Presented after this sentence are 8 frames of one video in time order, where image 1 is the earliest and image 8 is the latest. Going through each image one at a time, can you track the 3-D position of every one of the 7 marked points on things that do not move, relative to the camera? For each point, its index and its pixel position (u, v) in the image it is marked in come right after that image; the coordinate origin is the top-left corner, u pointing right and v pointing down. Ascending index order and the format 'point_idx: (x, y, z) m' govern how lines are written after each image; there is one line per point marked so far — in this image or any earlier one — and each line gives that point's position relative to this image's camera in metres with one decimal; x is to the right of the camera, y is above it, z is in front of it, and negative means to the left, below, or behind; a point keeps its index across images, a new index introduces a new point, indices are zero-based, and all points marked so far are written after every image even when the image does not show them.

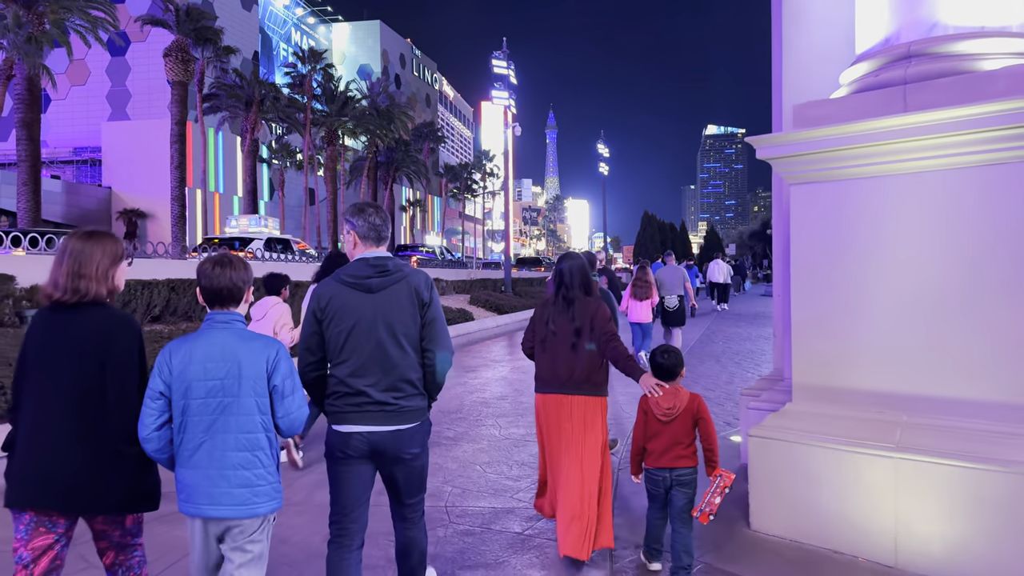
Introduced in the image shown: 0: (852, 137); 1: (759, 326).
0: (+1.8, +0.8, +4.1) m
1: (+6.0, -0.9, +18.7) m
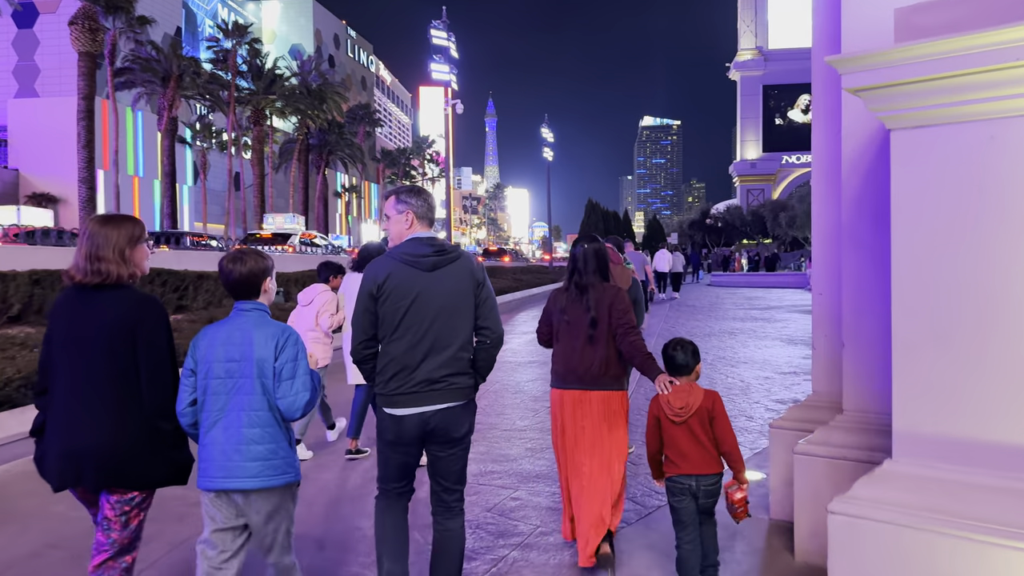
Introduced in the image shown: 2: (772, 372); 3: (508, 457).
0: (+1.7, +0.8, +2.6) m
1: (+4.7, -0.7, +17.6) m
2: (+3.2, -1.0, +9.6) m
3: (0.0, -1.3, +6.0) m
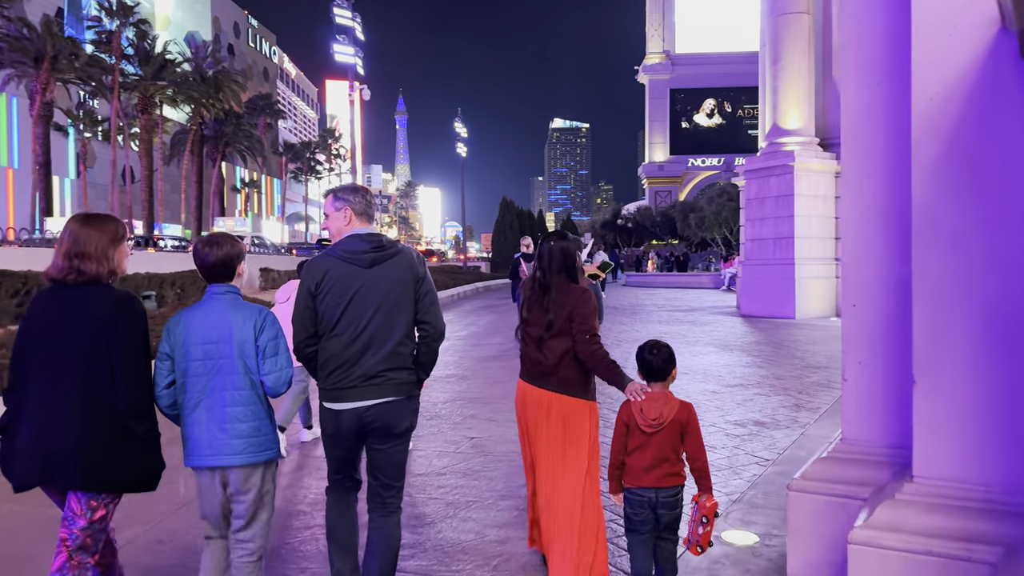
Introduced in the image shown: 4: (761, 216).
0: (+1.5, +0.8, +1.5) m
1: (+2.8, -0.7, +16.7) m
2: (+2.3, -1.1, +8.6) m
3: (-0.5, -1.4, +4.6) m
4: (+5.5, +1.6, +17.0) m
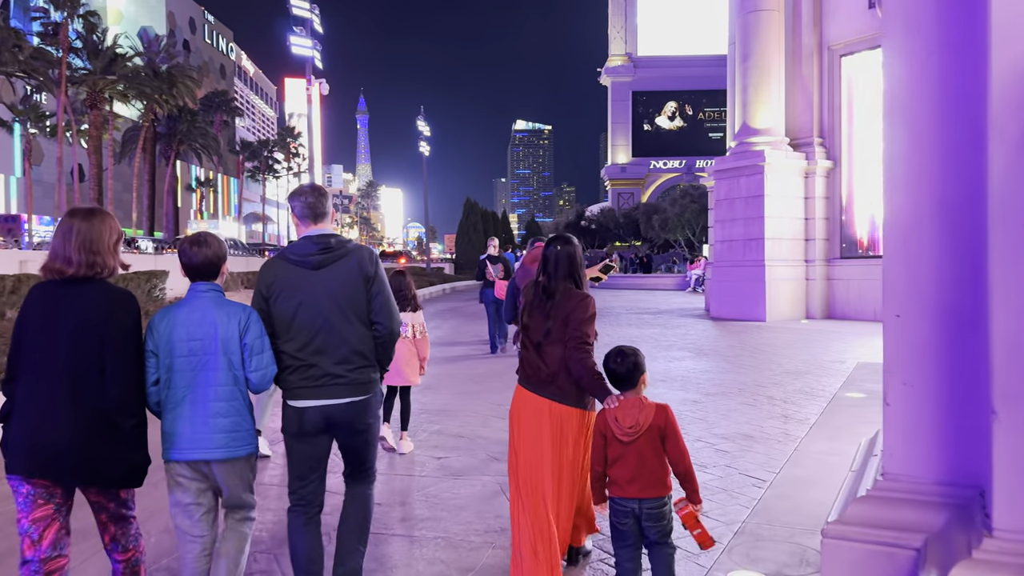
0: (+1.5, +0.8, +1.0) m
1: (+2.1, -0.8, +16.2) m
2: (+2.0, -1.1, +8.1) m
3: (-0.7, -1.4, +4.0) m
4: (+4.8, +1.6, +16.7) m
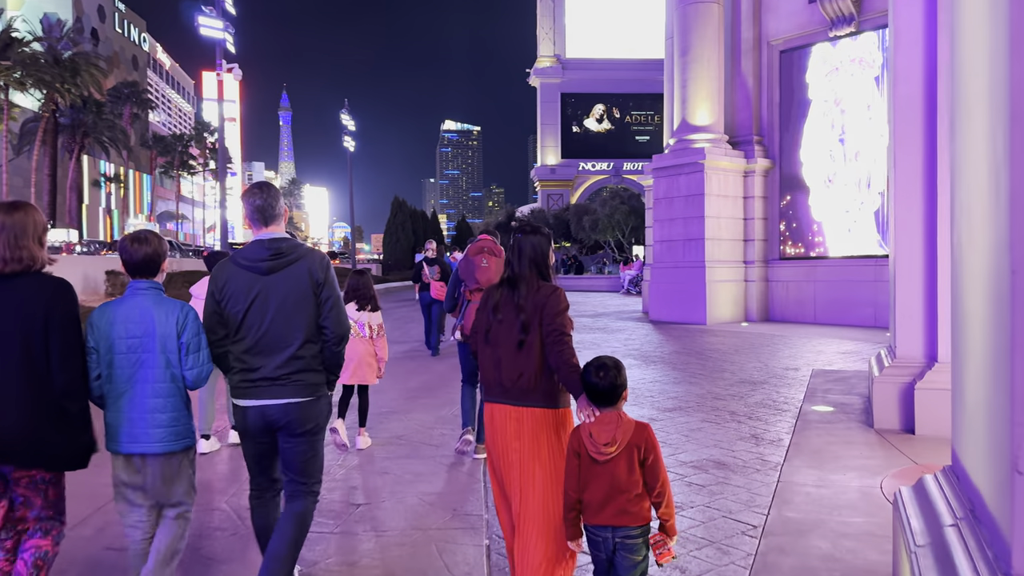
0: (+1.6, +0.7, +0.2) m
1: (+0.7, -0.8, +15.4) m
2: (+1.3, -1.1, +7.3) m
3: (-0.9, -1.4, +3.0) m
4: (+3.3, +1.5, +16.1) m
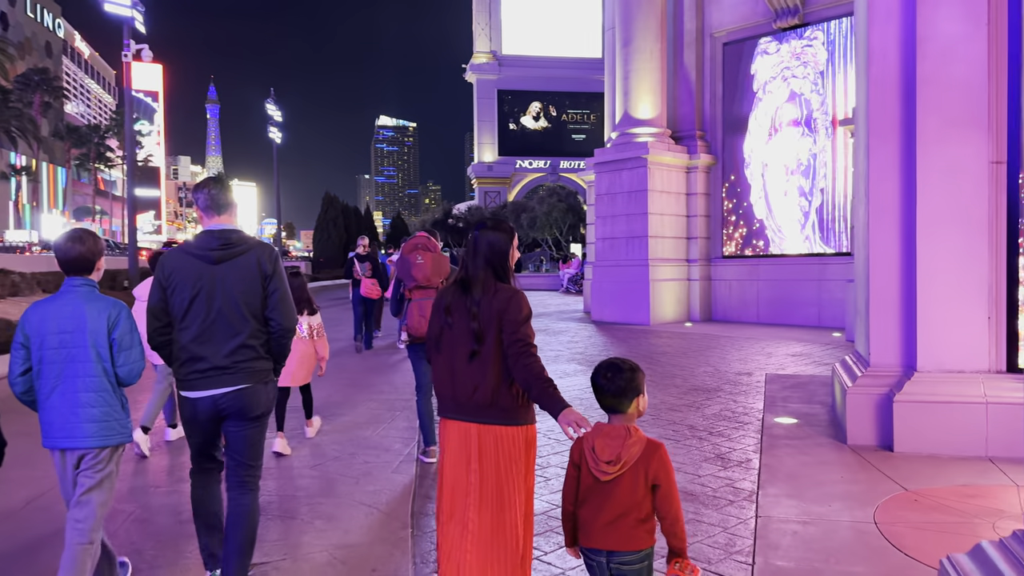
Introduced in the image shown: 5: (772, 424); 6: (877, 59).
0: (+1.6, +0.7, -0.5) m
1: (-0.5, -0.8, +14.6) m
2: (+0.8, -1.2, +6.6) m
3: (-1.1, -1.5, +2.1) m
4: (+2.0, +1.5, +15.5) m
5: (+2.2, -1.2, +6.6) m
6: (+2.8, +1.7, +5.8) m
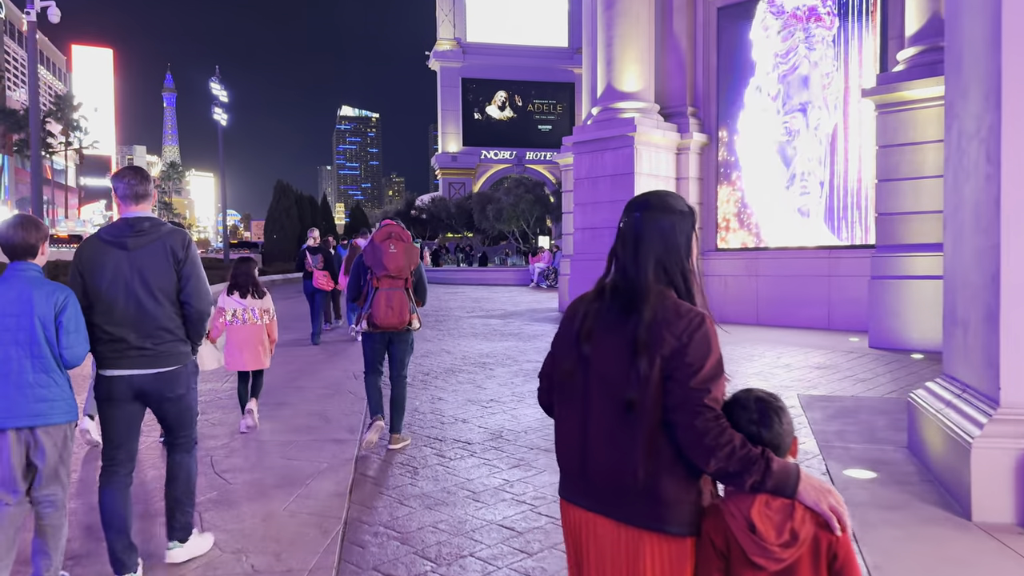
0: (+1.8, +0.6, -2.4) m
1: (-1.0, -0.8, +12.6) m
2: (+0.6, -1.2, +4.7) m
3: (-1.1, -1.6, +0.1) m
4: (+1.5, +1.6, +13.6) m
5: (+2.1, -1.2, +4.7) m
6: (+2.6, +1.7, +4.0) m
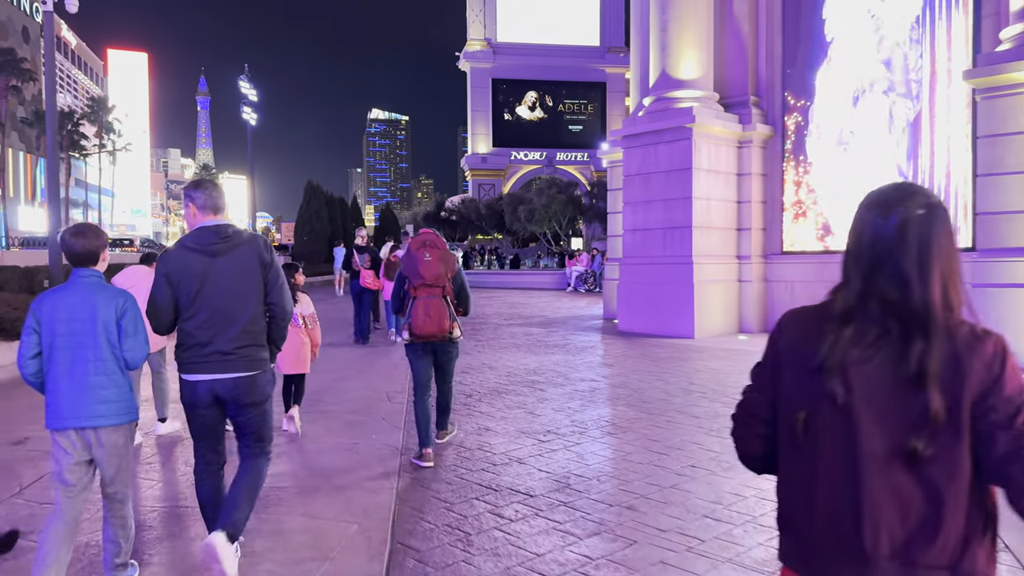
0: (+1.9, +0.5, -3.5) m
1: (-0.3, -0.9, +11.6) m
2: (+1.0, -1.3, +3.6) m
3: (-0.8, -1.6, -0.9) m
4: (+2.2, +1.5, +12.5) m
5: (+2.5, -1.3, +3.6) m
6: (+3.0, +1.6, +2.8) m
